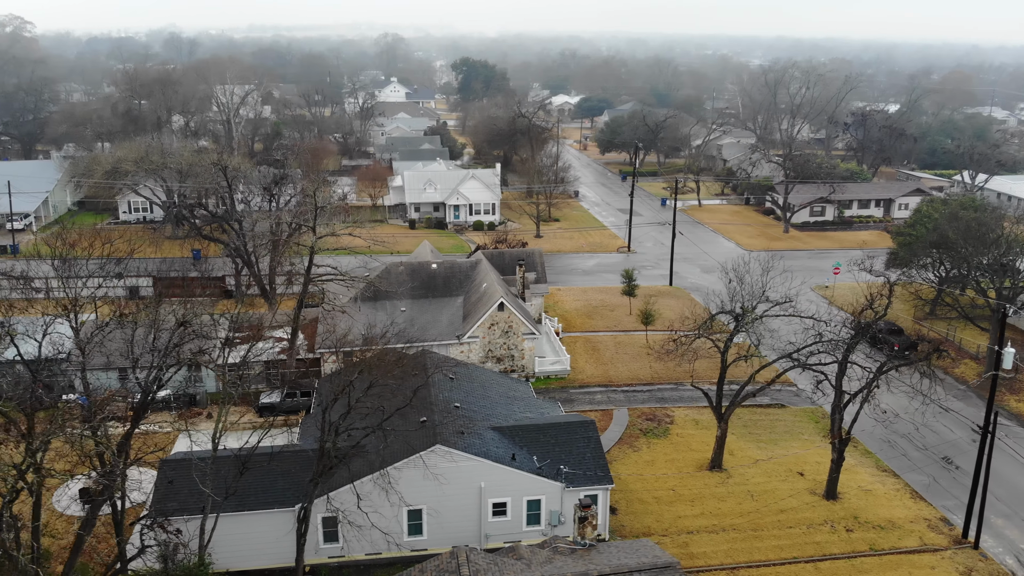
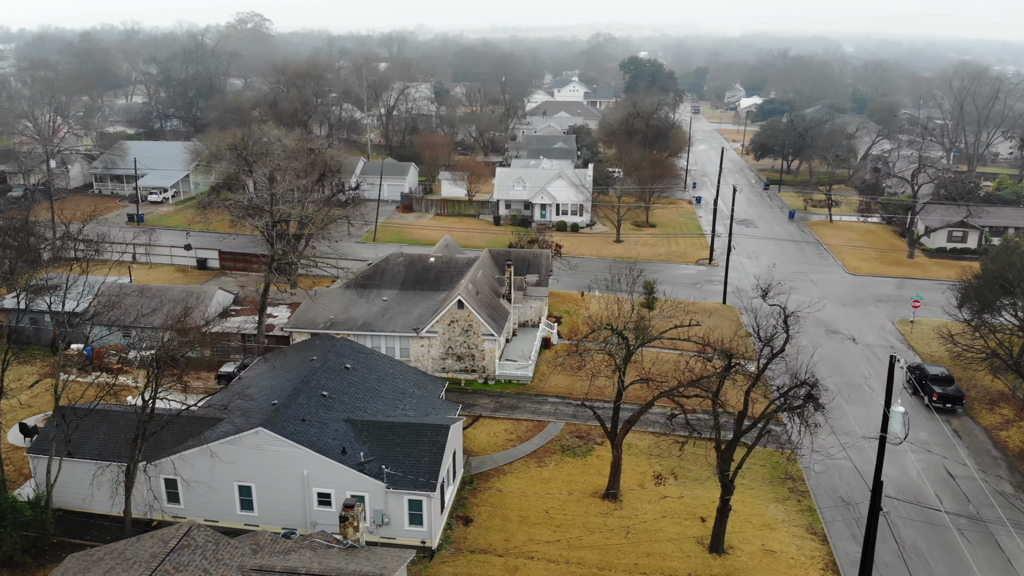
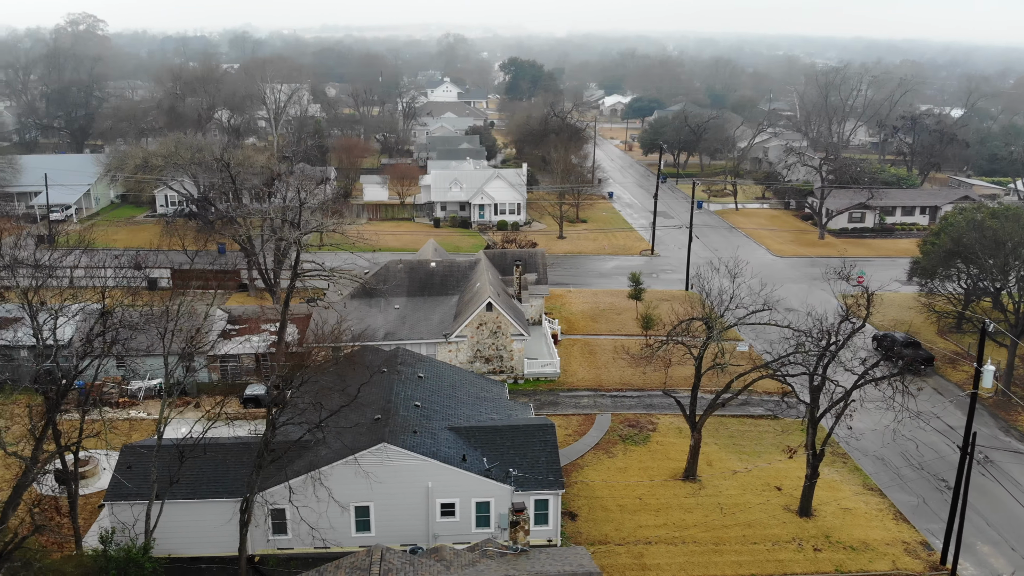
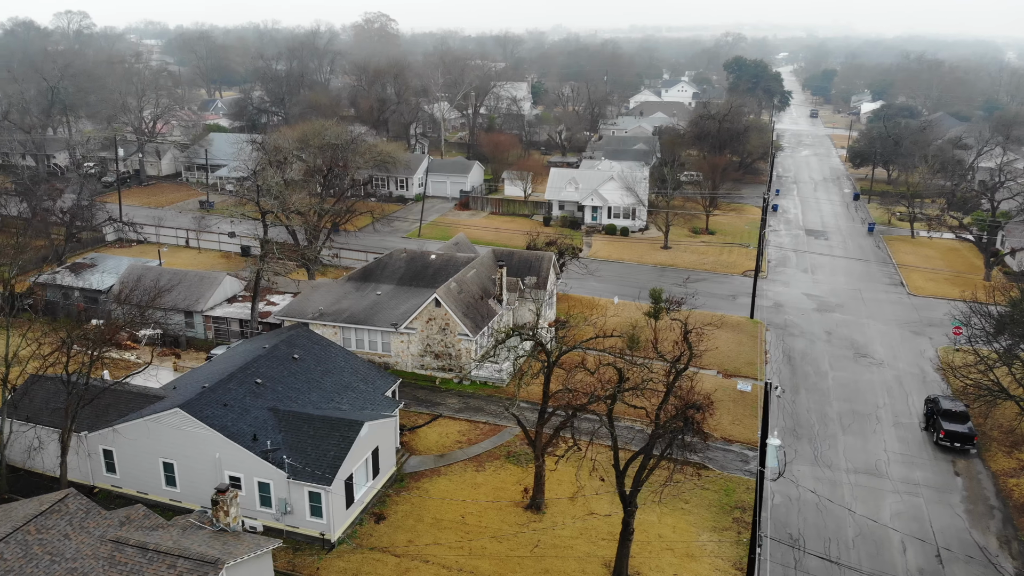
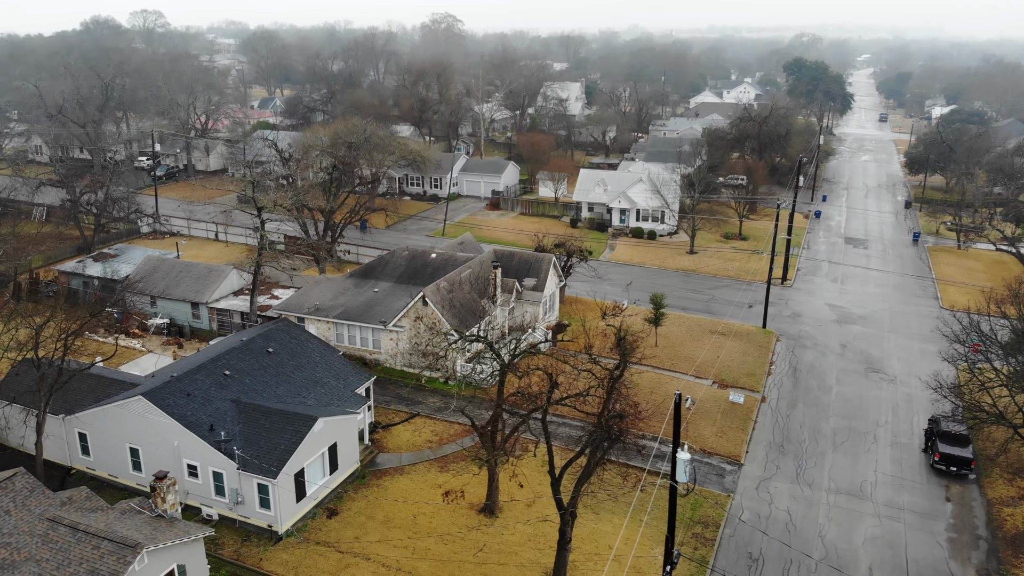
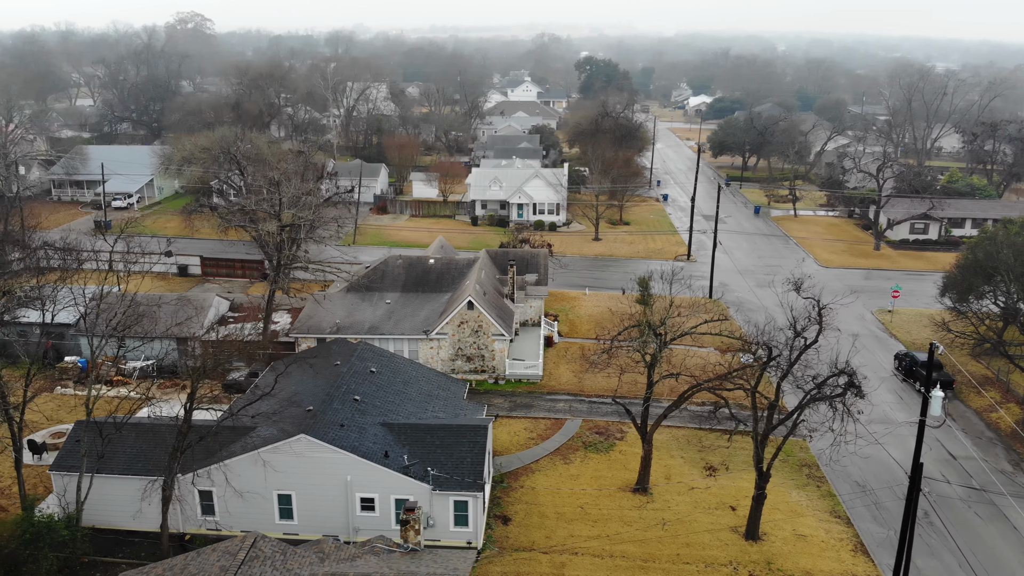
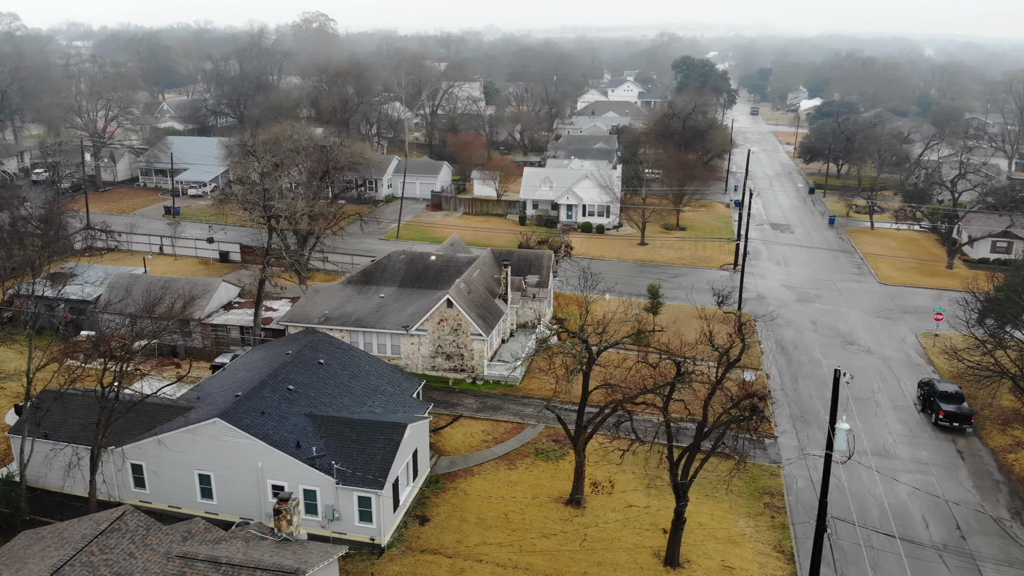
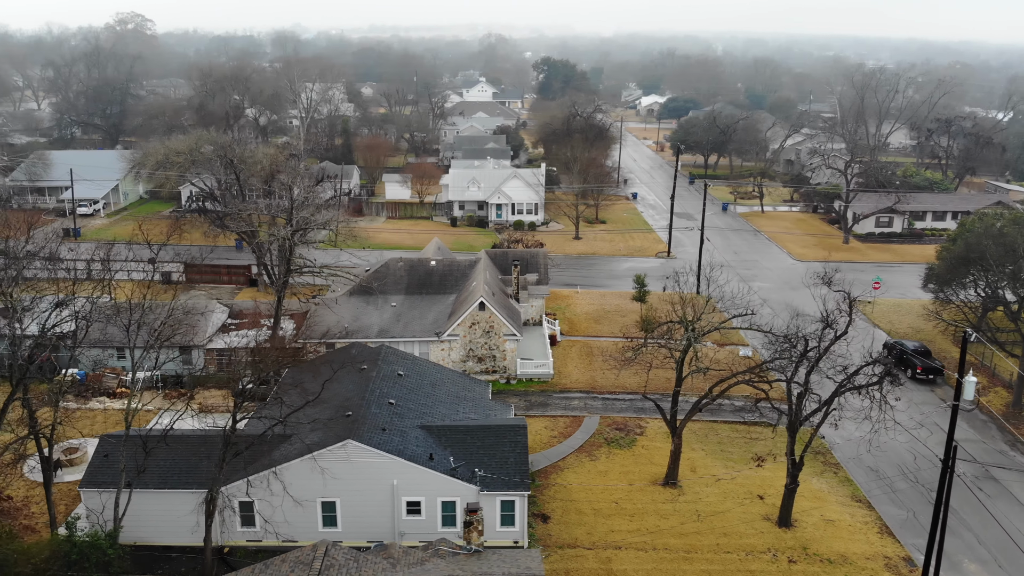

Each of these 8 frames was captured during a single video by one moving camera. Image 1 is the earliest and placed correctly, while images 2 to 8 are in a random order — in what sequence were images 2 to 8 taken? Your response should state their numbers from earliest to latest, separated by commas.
3, 8, 6, 2, 7, 4, 5
